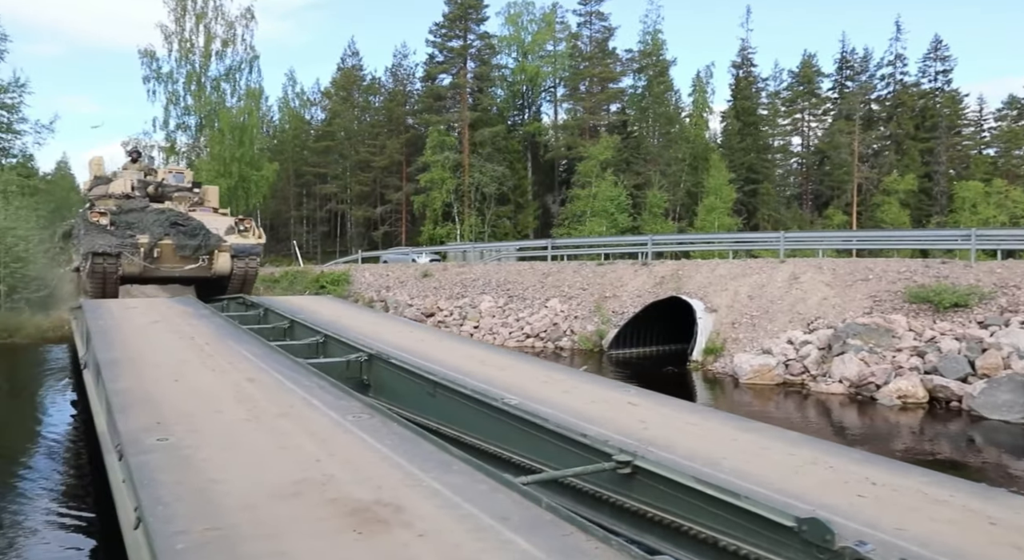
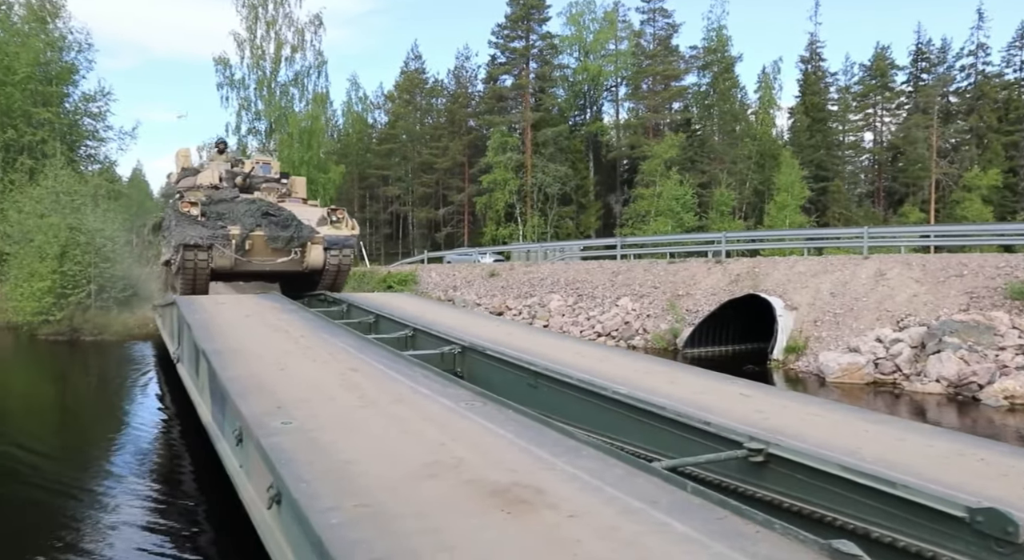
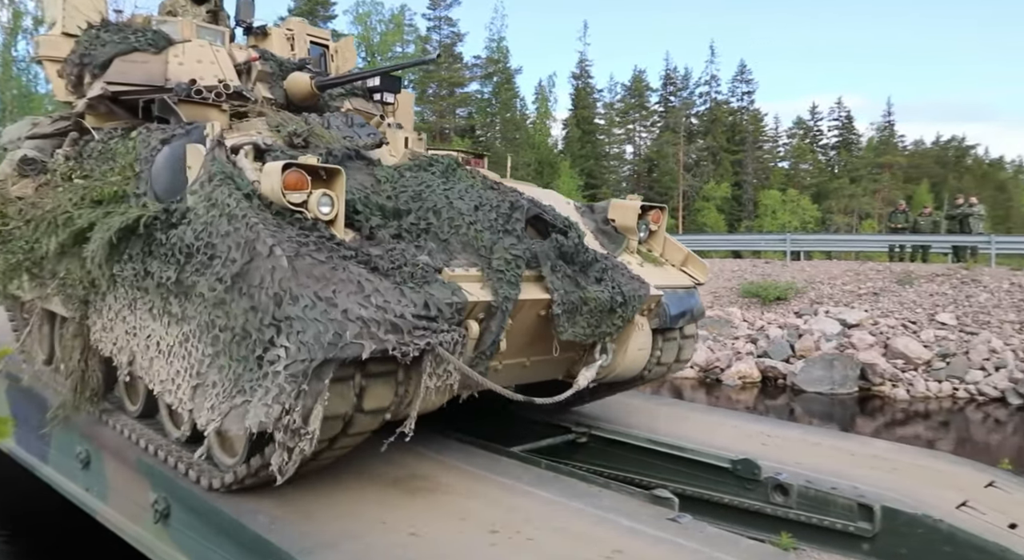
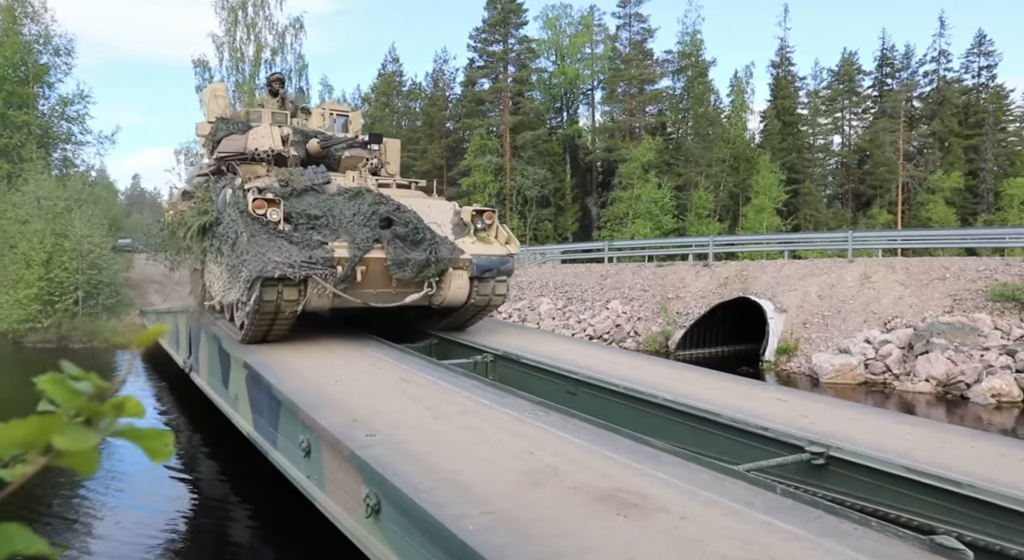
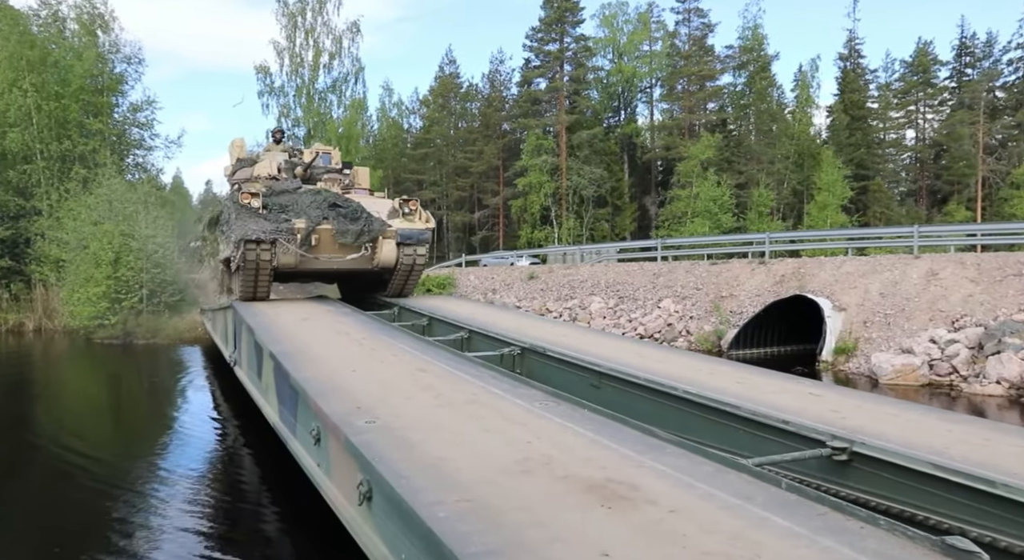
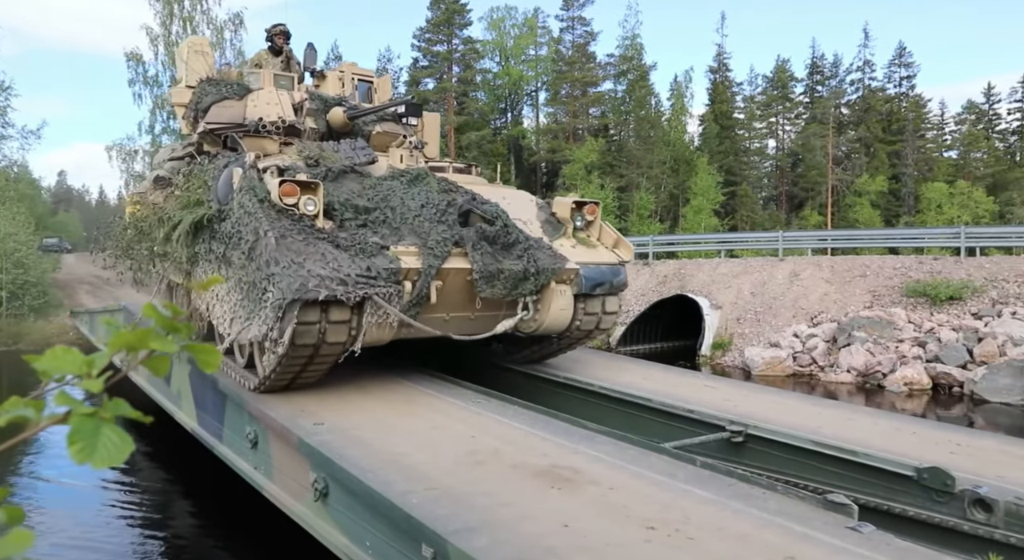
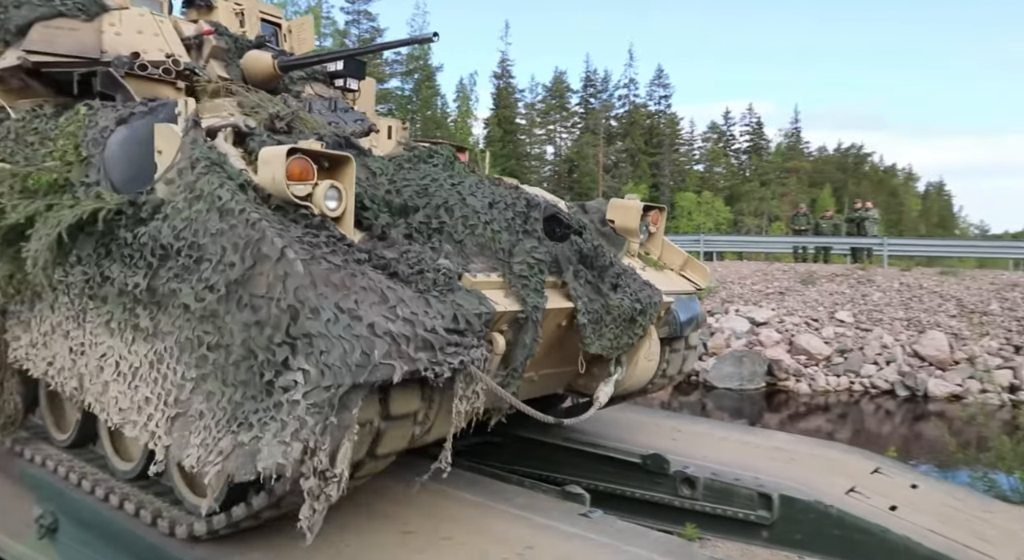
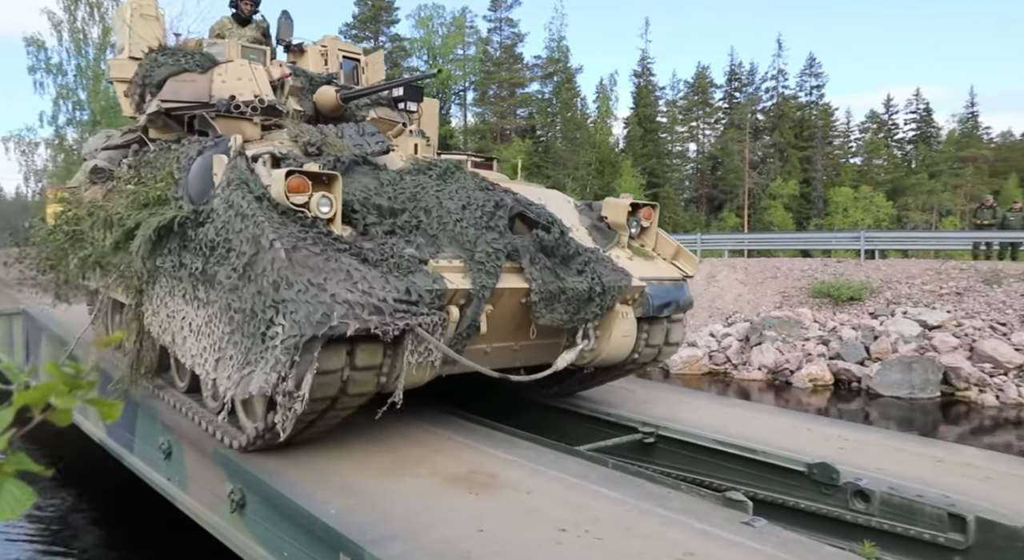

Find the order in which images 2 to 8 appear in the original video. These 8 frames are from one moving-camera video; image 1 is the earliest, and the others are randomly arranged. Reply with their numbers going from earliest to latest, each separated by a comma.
2, 5, 4, 6, 8, 3, 7
